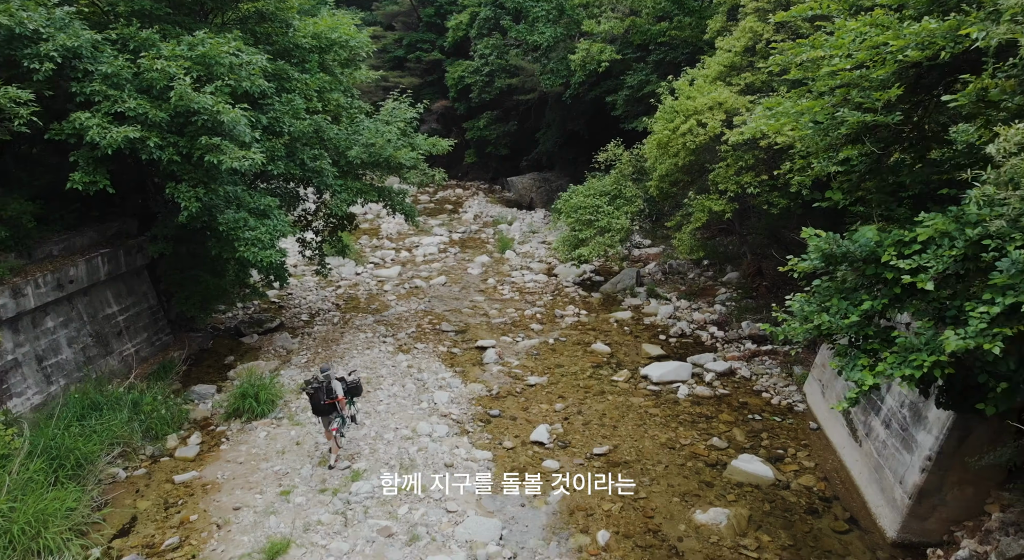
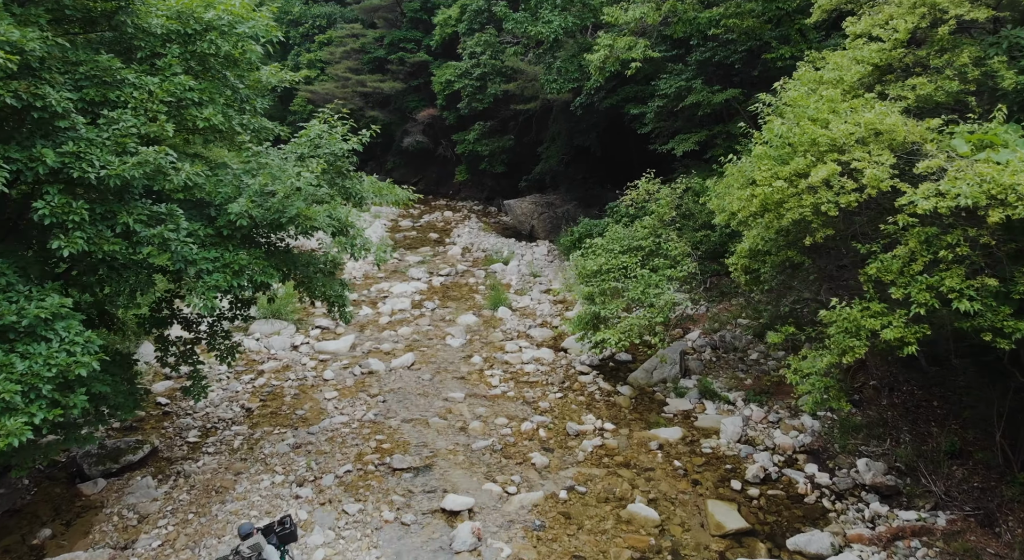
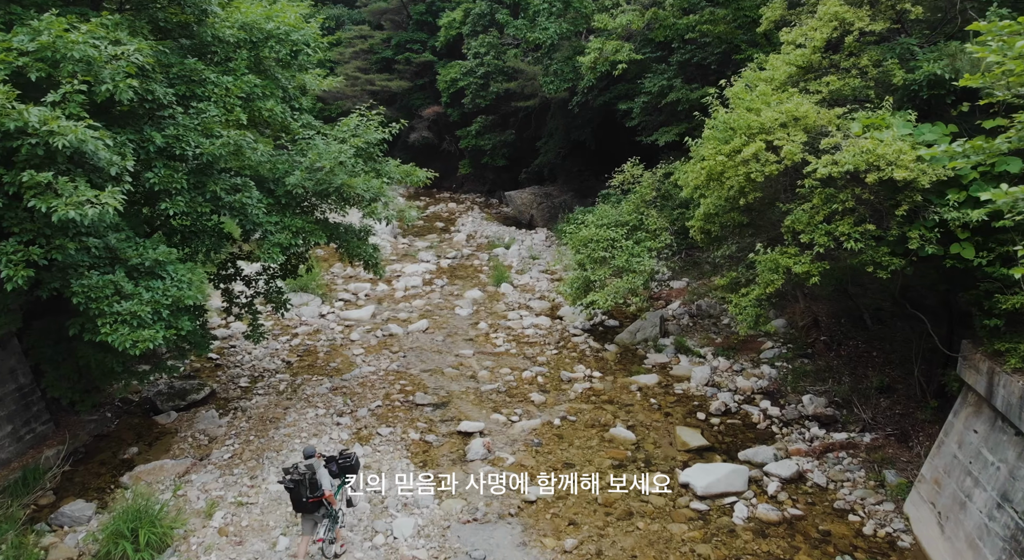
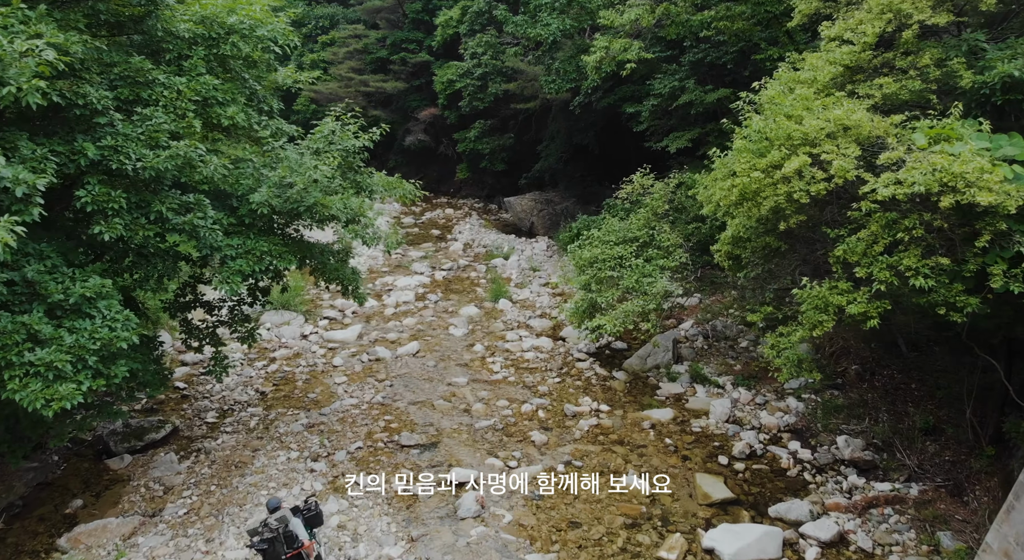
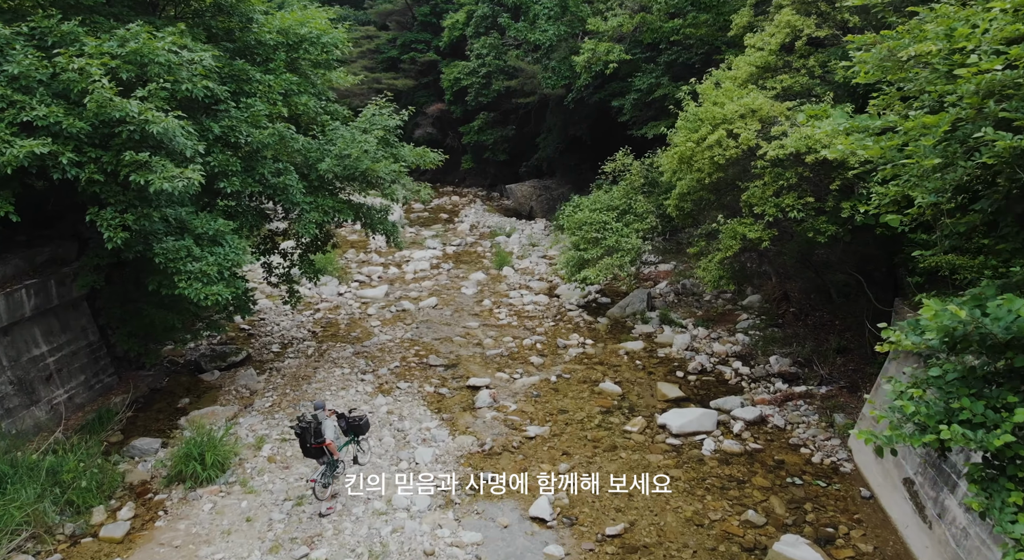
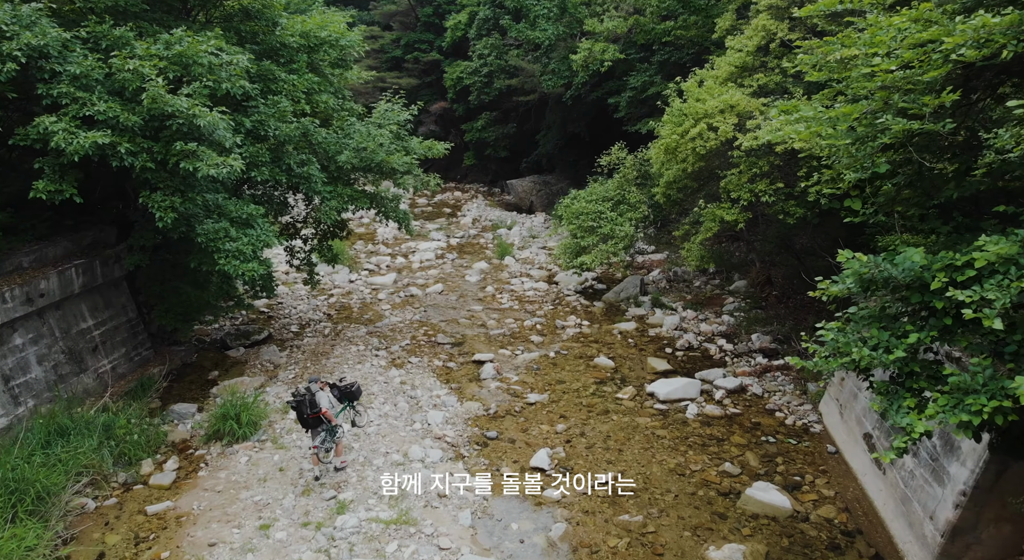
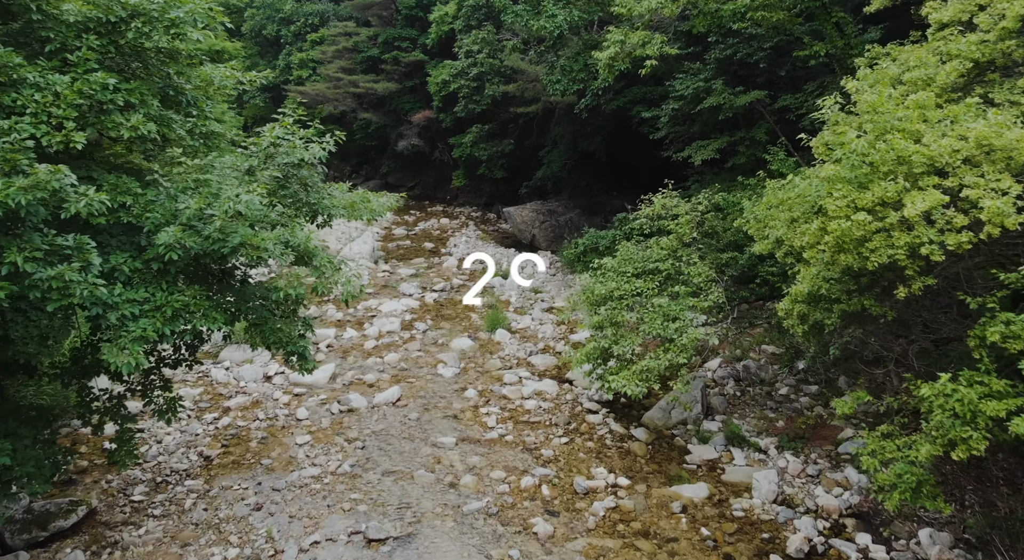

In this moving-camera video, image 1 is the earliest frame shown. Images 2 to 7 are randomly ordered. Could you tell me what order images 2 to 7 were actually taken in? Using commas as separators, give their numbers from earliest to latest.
6, 5, 3, 4, 2, 7
